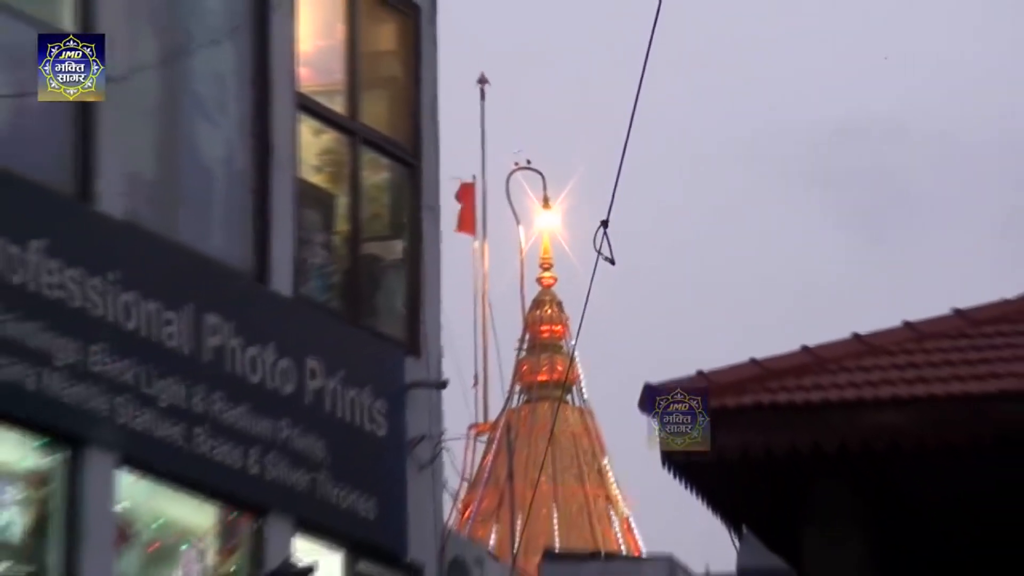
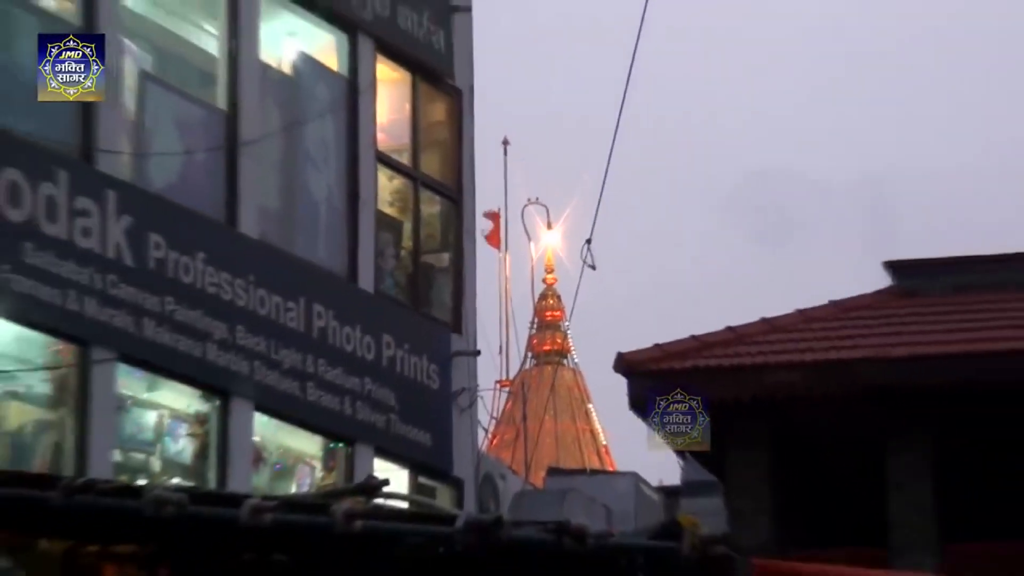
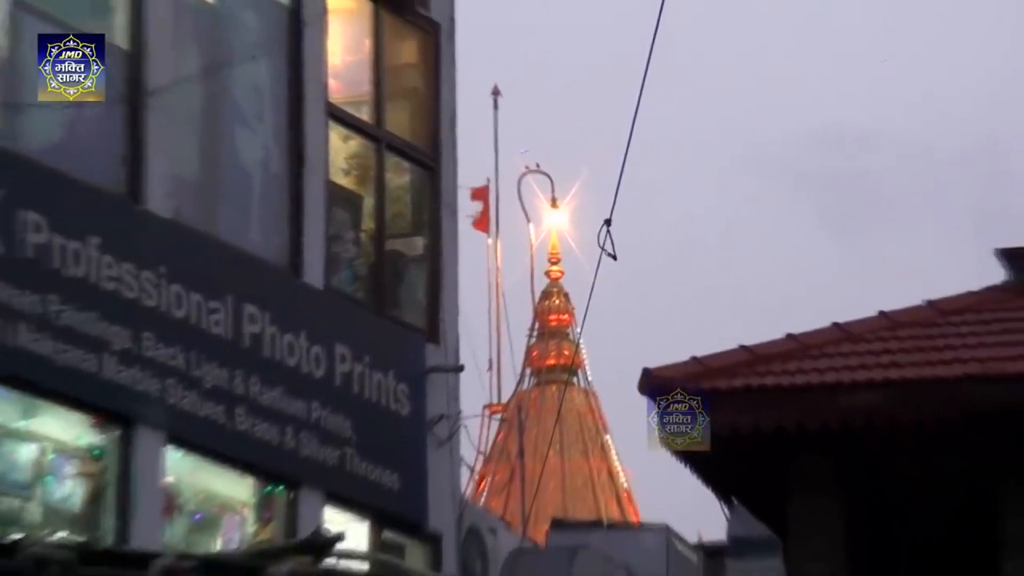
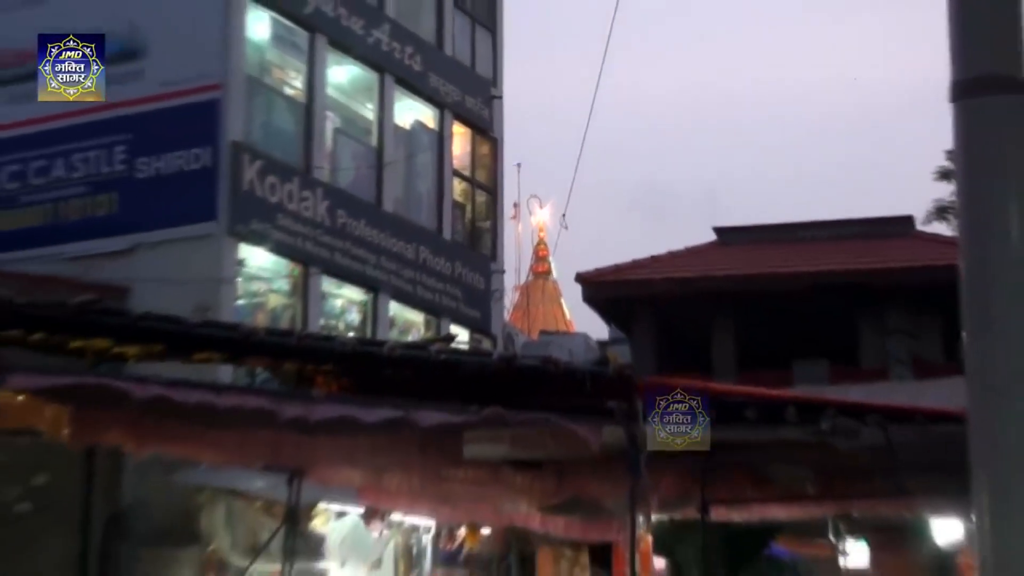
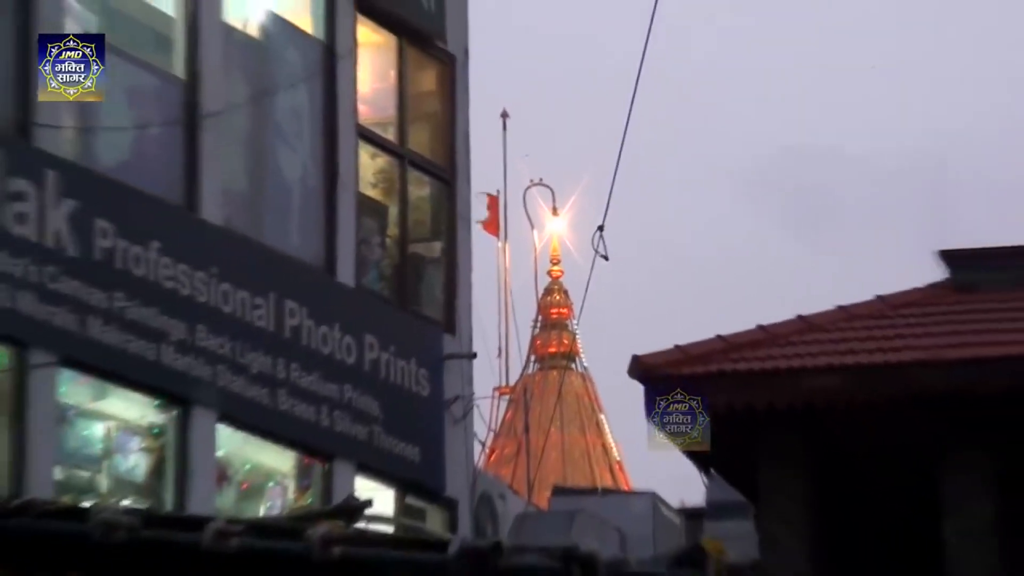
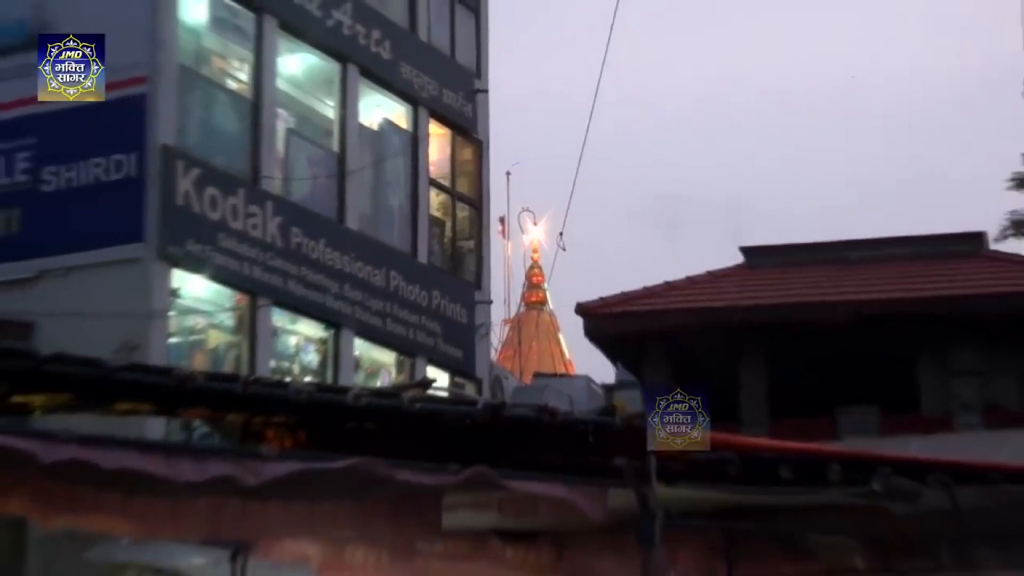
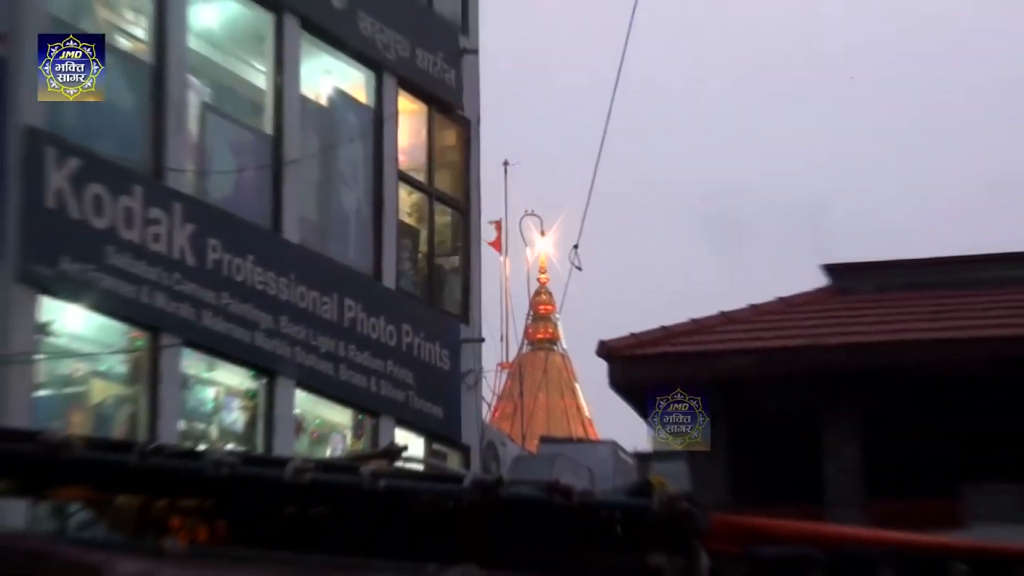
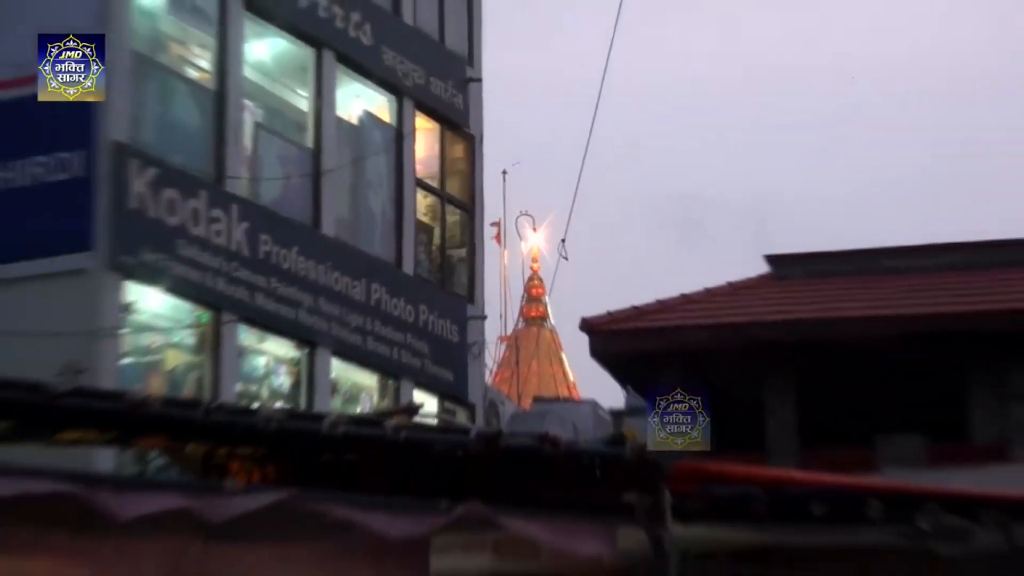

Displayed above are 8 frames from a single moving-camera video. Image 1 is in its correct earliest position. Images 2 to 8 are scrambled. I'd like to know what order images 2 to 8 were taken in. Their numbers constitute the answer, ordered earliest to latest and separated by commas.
3, 5, 2, 7, 8, 6, 4
